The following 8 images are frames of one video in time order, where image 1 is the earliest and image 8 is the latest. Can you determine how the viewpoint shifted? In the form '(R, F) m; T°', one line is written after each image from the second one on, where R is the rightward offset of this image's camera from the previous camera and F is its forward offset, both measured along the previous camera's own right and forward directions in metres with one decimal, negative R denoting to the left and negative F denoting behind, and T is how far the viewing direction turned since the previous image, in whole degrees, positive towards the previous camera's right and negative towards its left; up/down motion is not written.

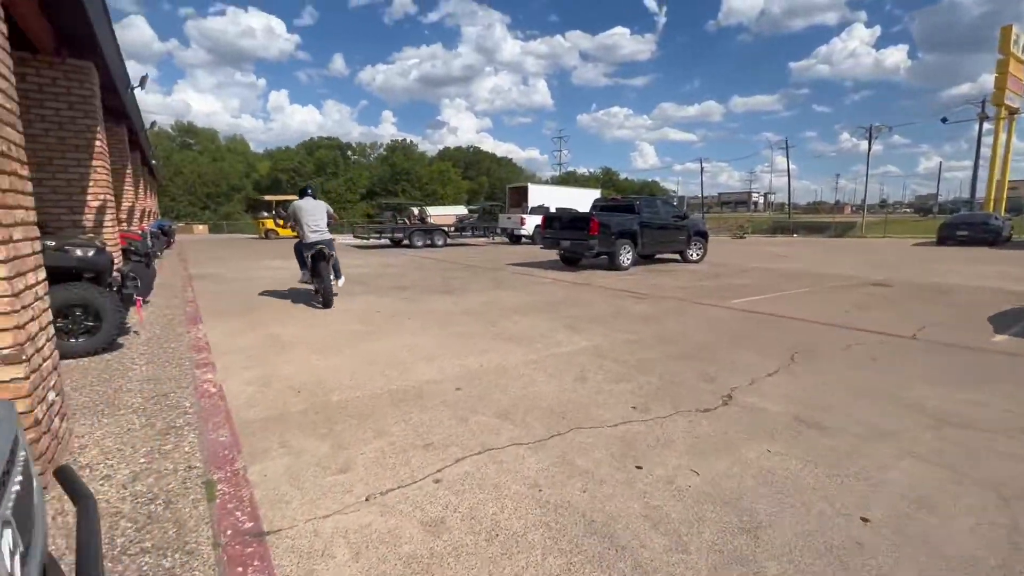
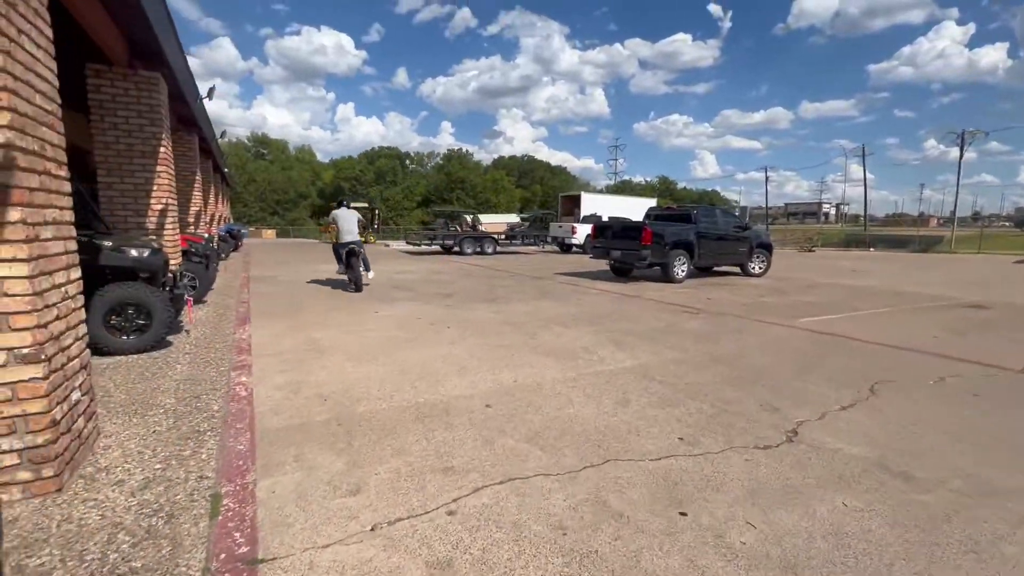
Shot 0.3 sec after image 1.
(+0.1, +0.3) m; -6°
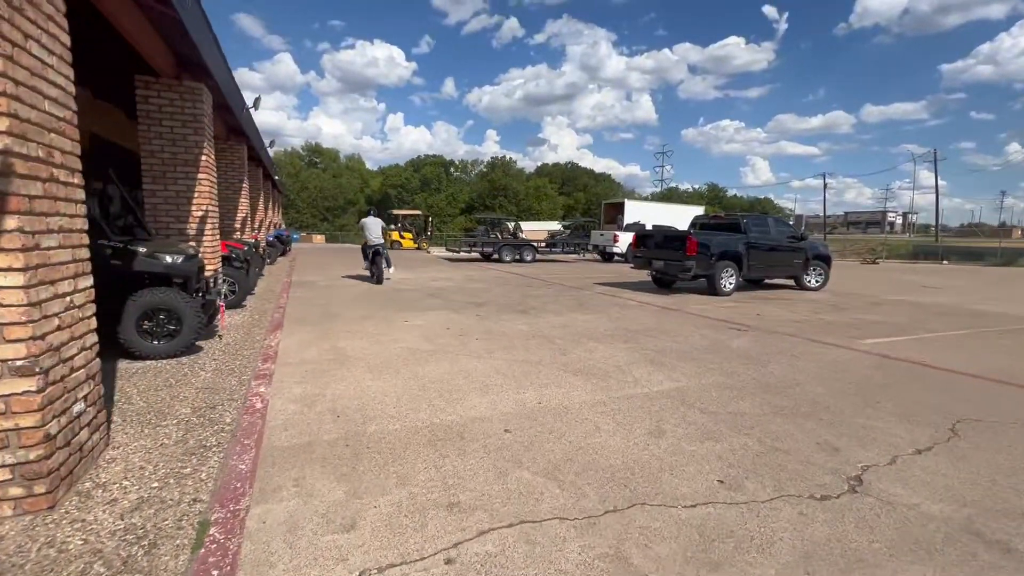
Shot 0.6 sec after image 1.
(+0.2, +0.3) m; -5°
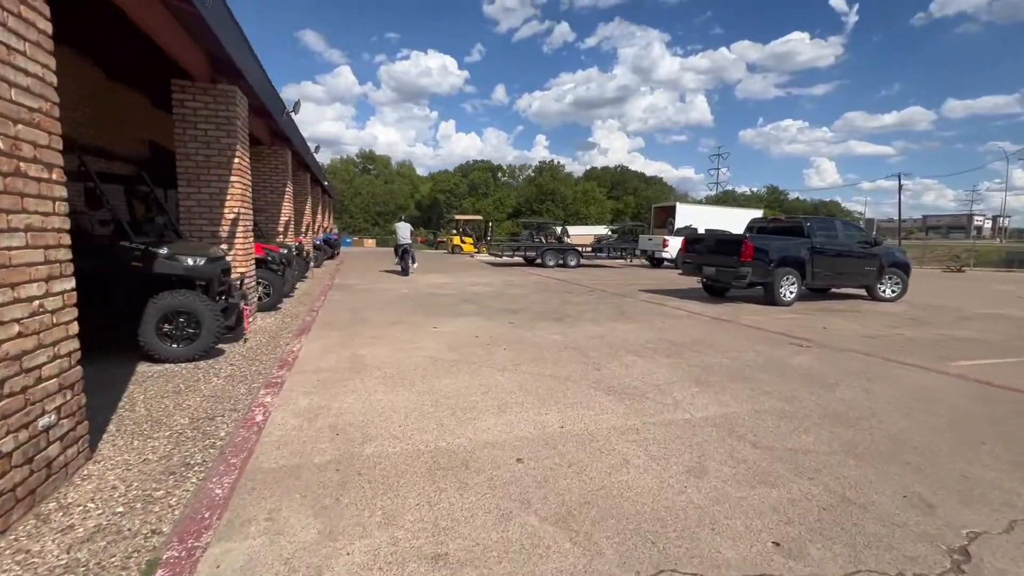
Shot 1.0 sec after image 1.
(+0.2, +0.5) m; -6°
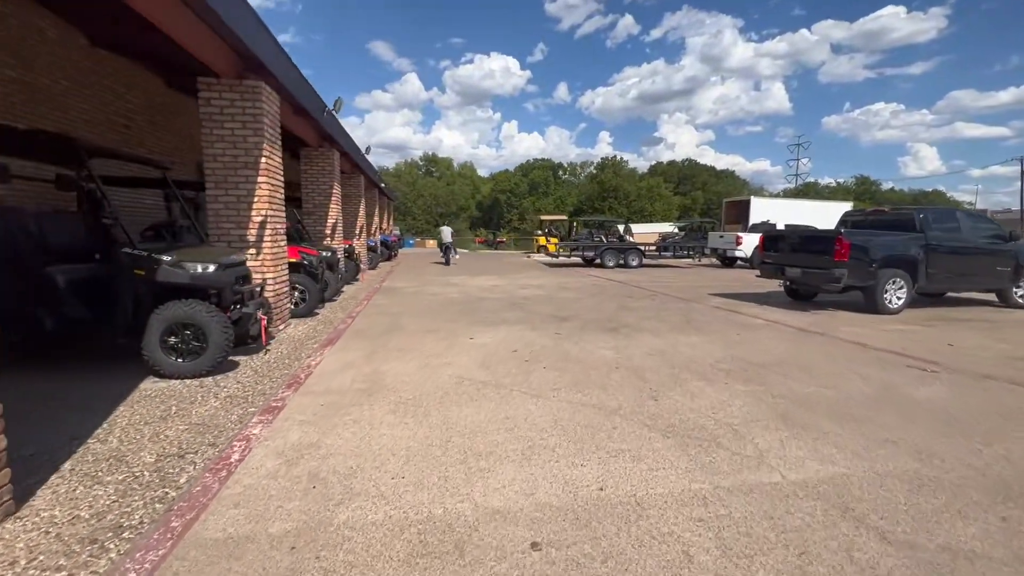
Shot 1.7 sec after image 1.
(+0.3, +1.0) m; -8°
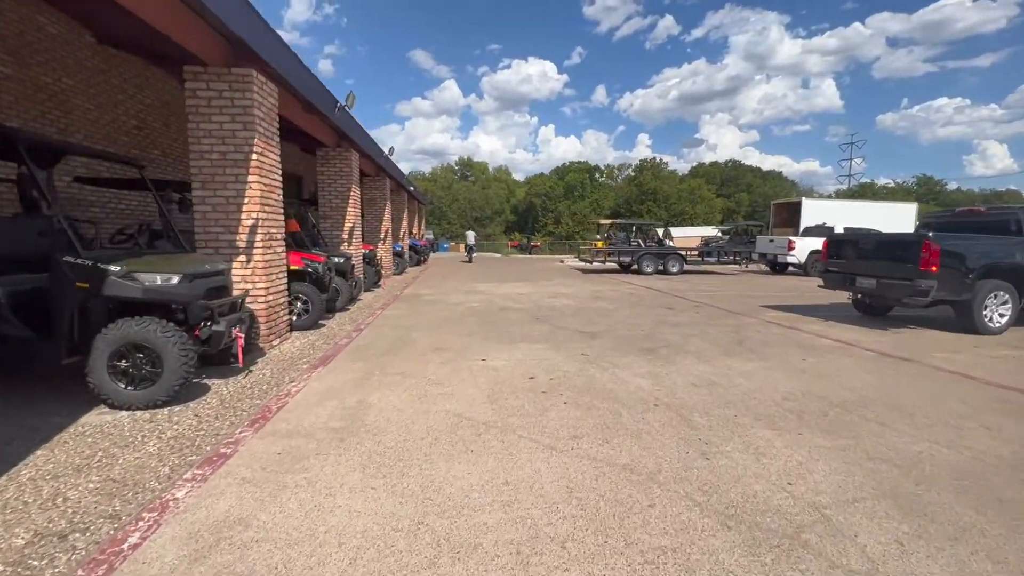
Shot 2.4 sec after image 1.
(+0.2, +1.1) m; -4°
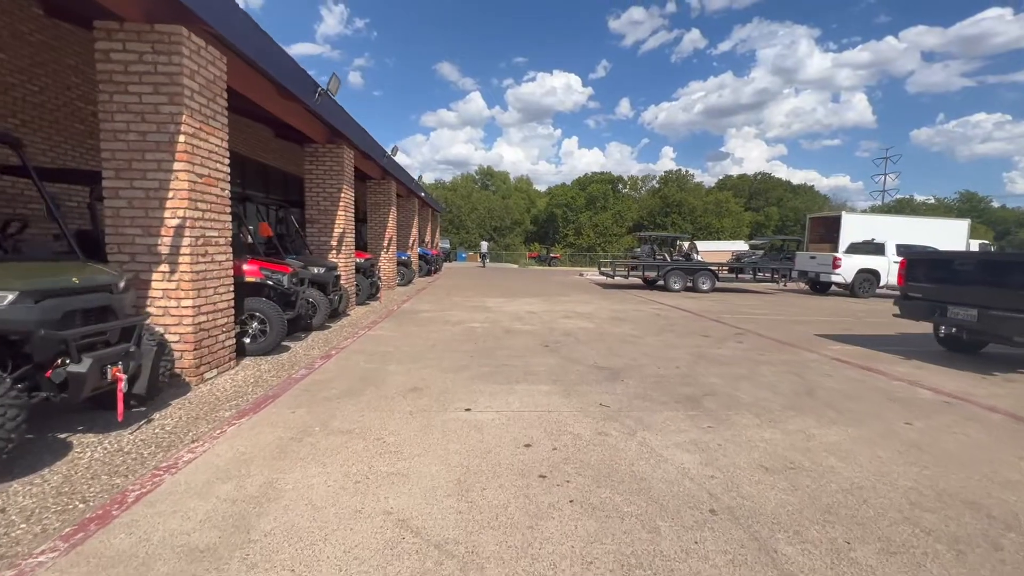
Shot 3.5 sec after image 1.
(+0.2, +1.6) m; -2°
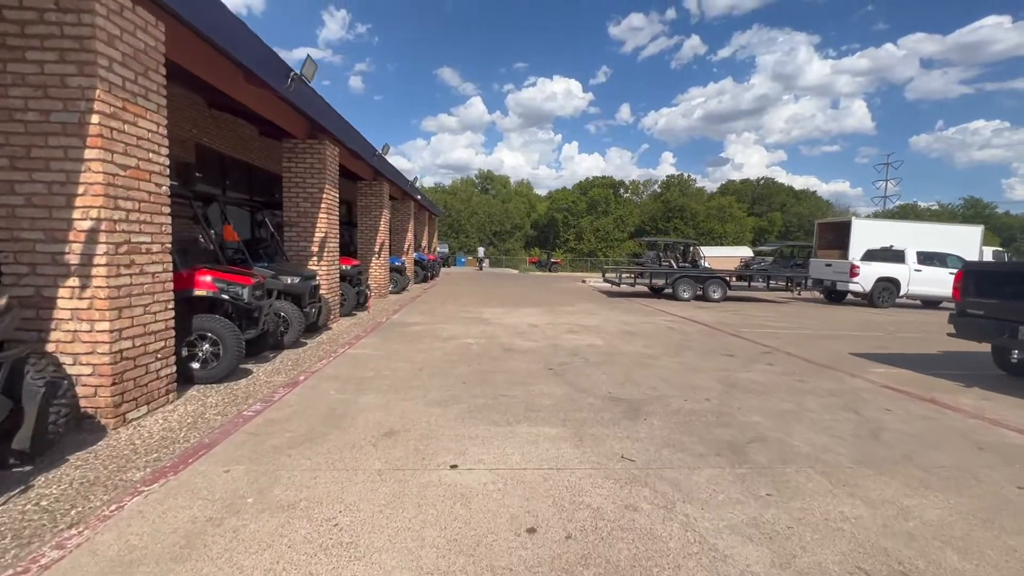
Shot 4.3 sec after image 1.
(0.0, +1.1) m; 0°
